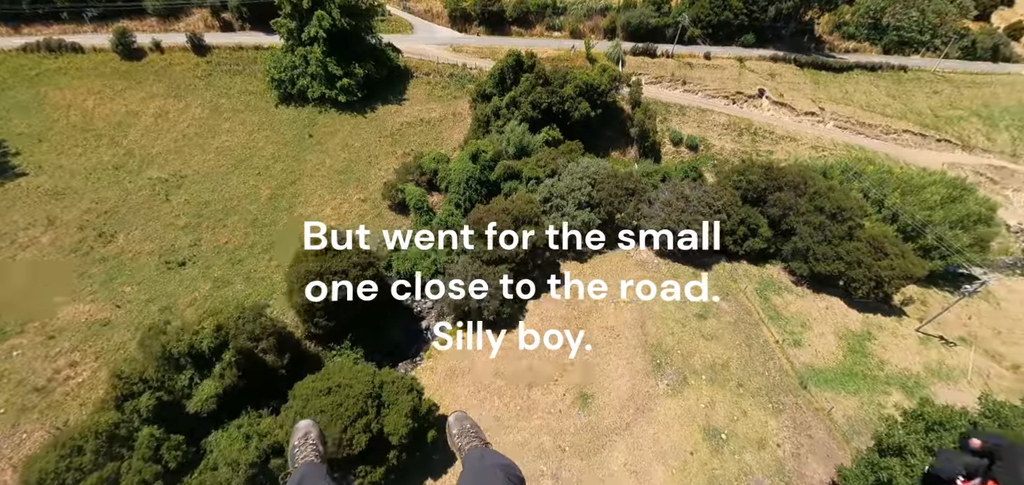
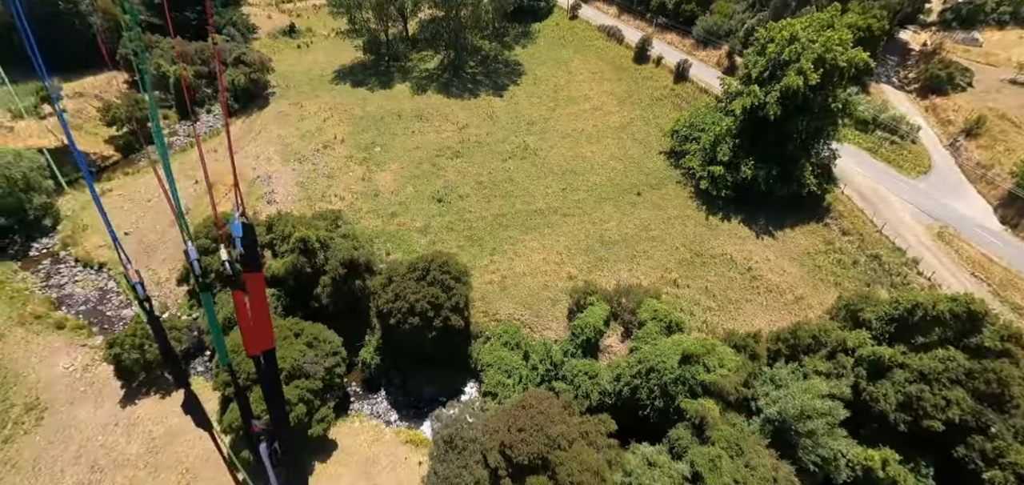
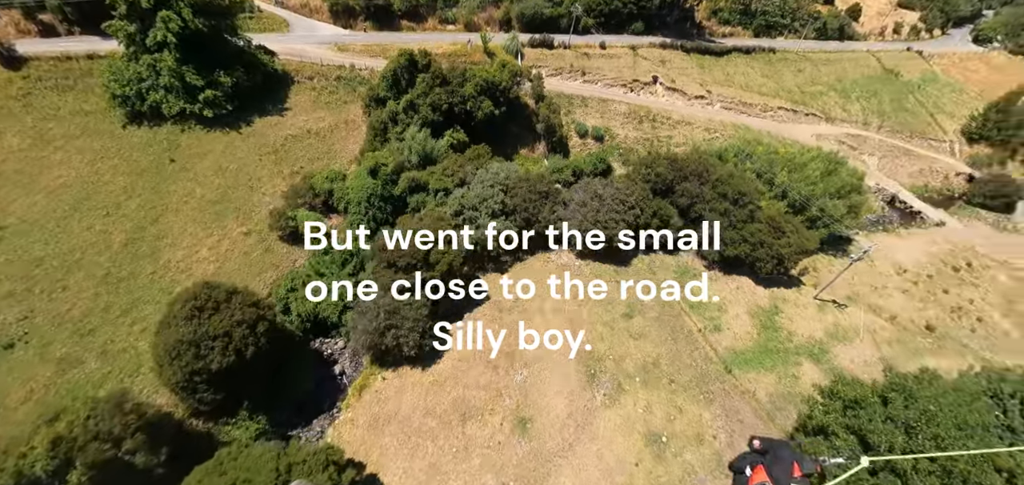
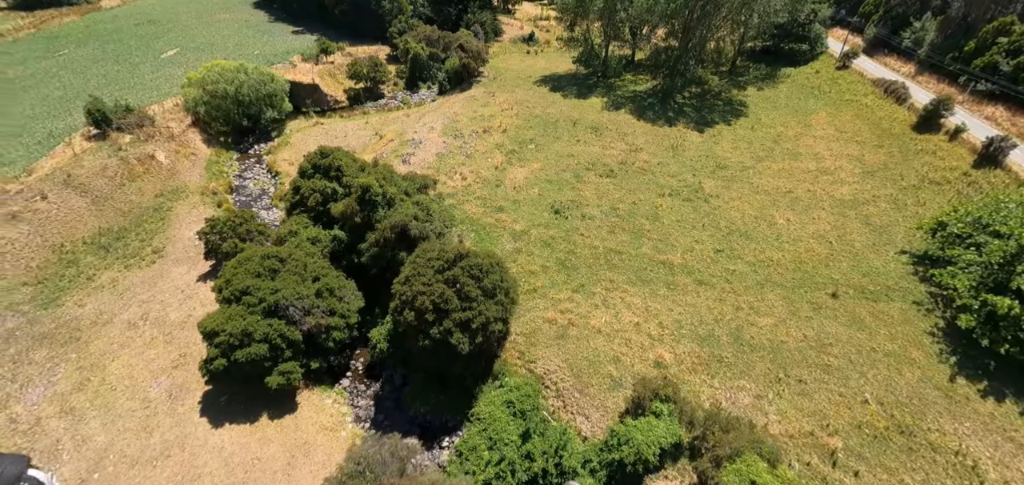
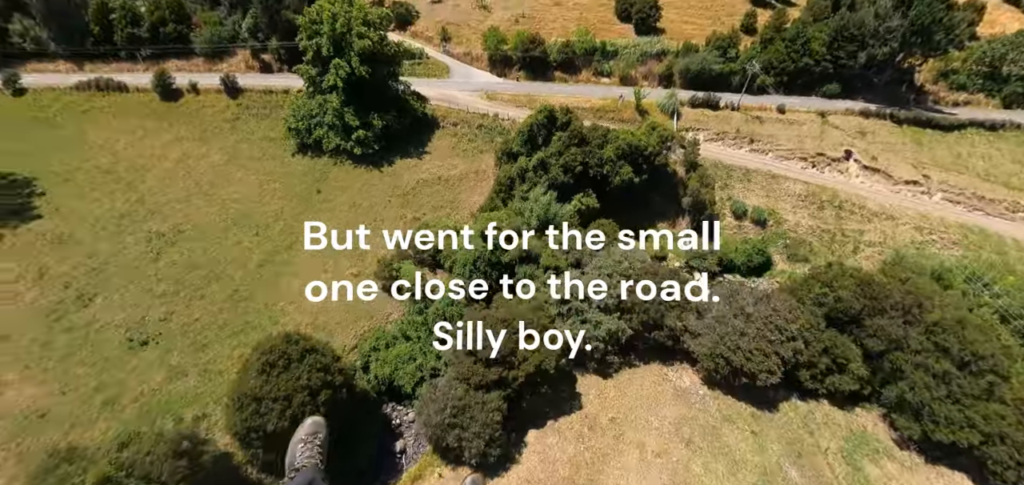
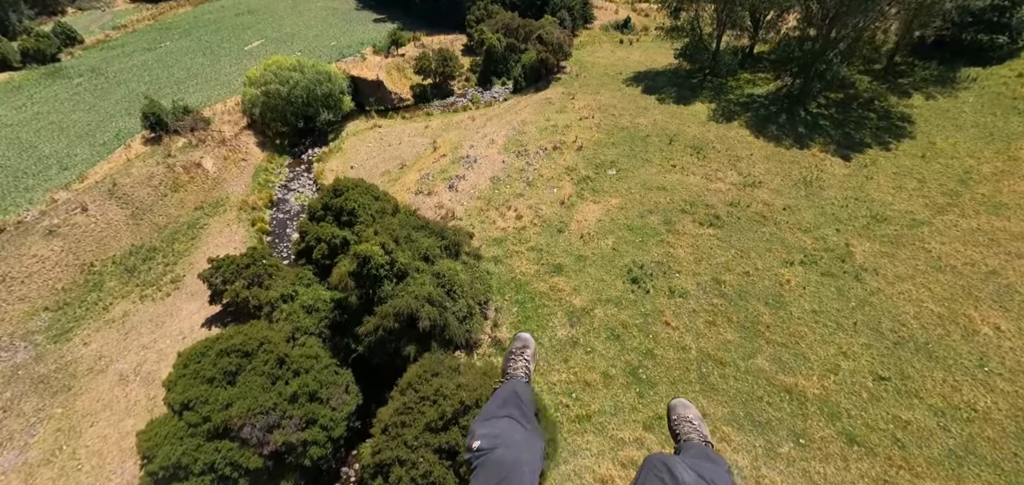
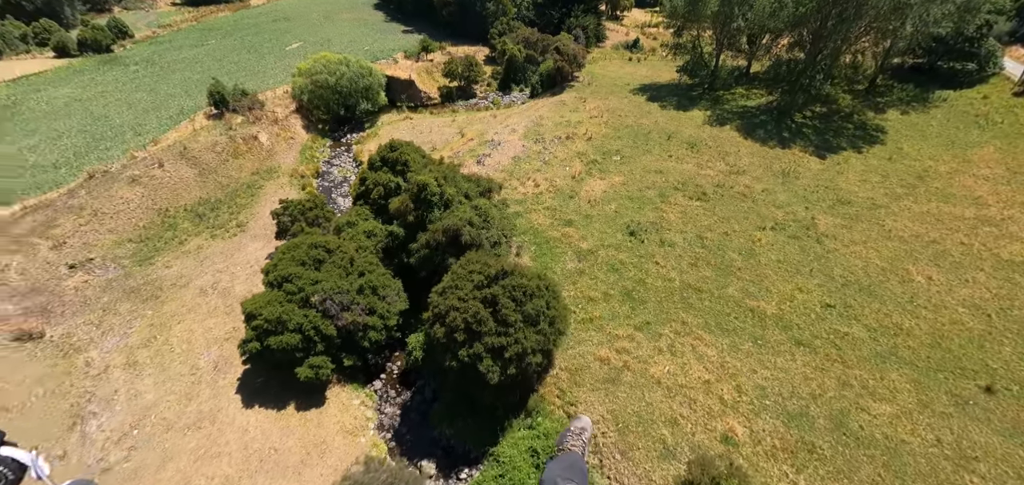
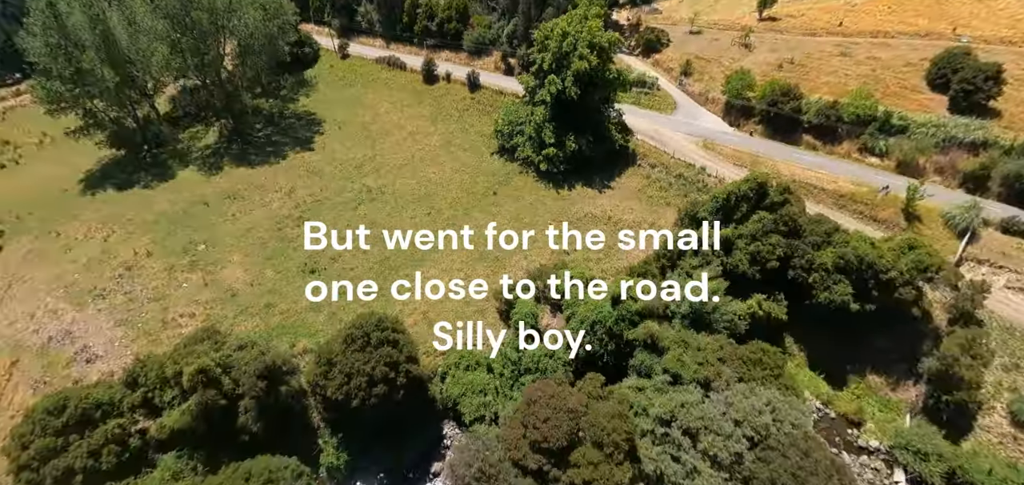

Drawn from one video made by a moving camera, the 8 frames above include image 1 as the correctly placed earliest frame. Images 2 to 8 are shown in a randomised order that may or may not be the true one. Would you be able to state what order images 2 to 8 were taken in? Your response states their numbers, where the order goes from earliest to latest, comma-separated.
3, 5, 8, 2, 4, 7, 6
